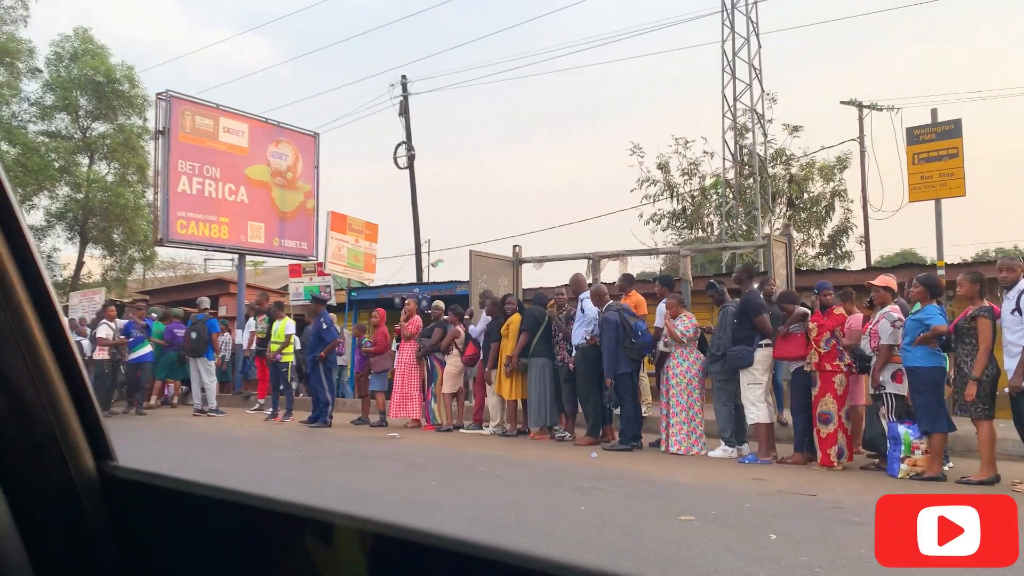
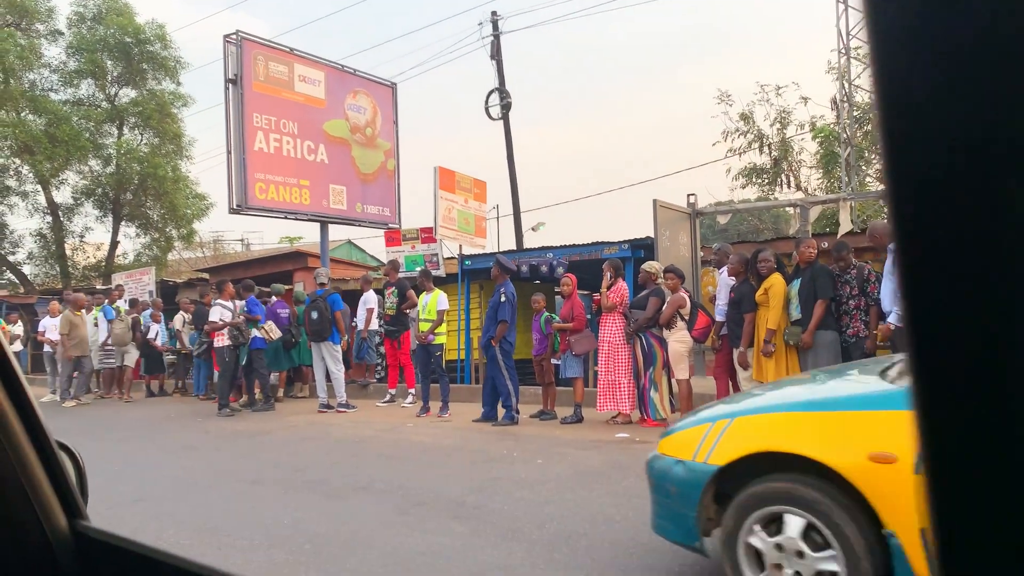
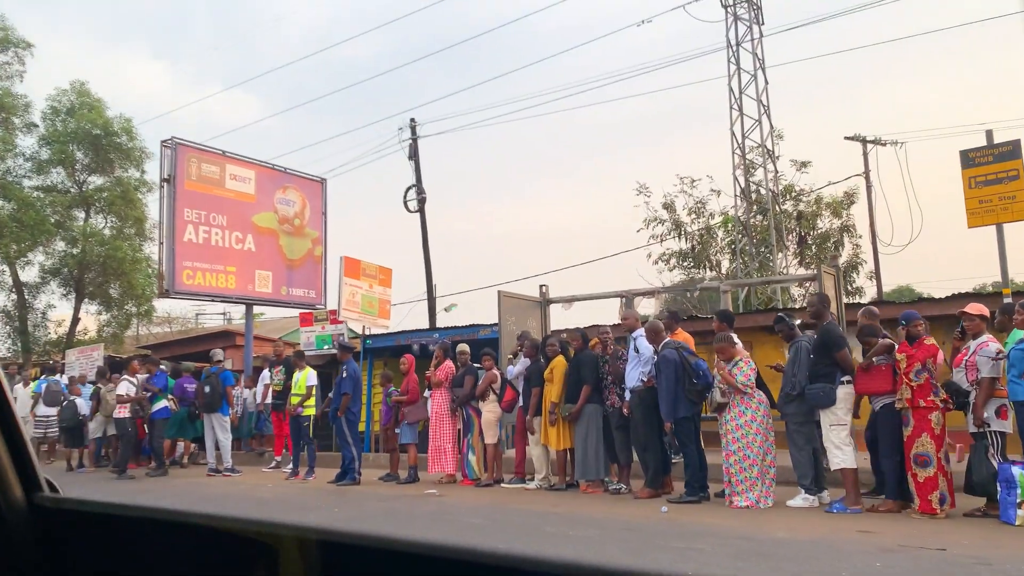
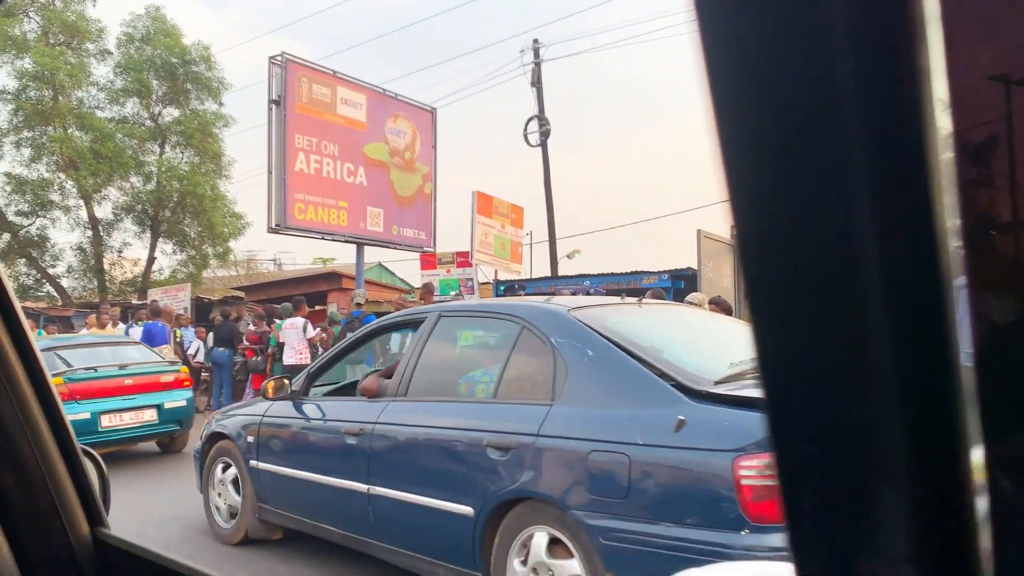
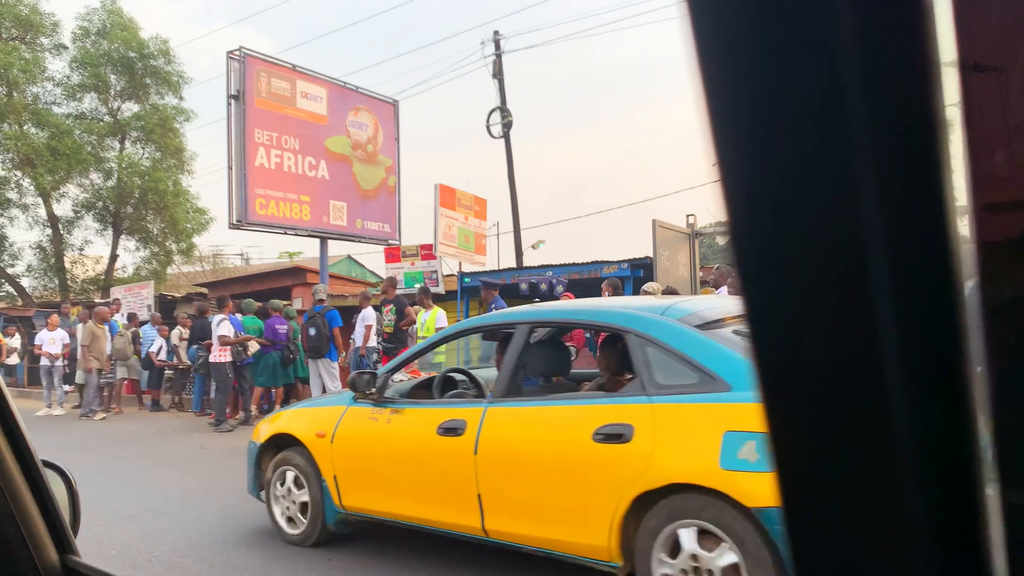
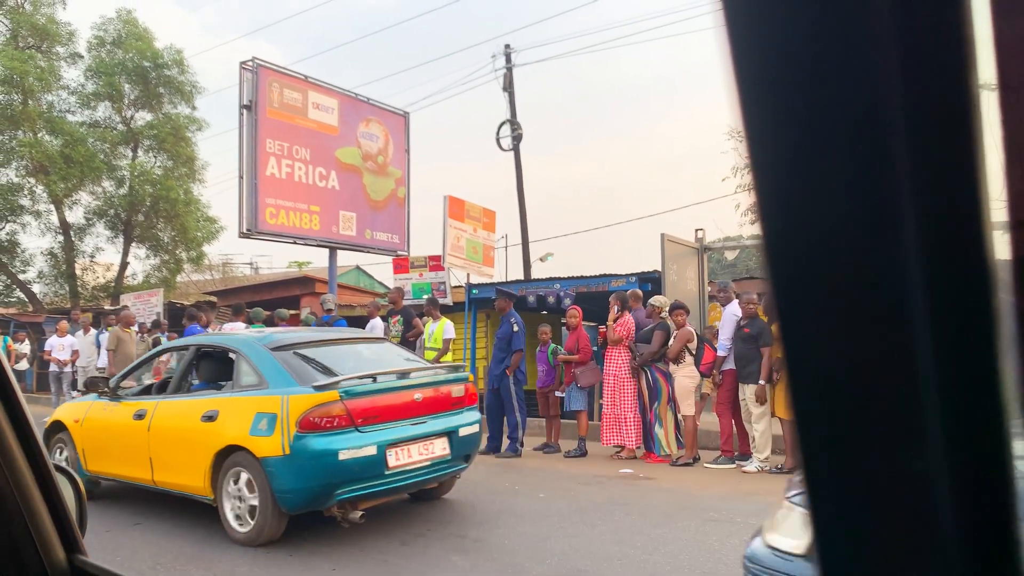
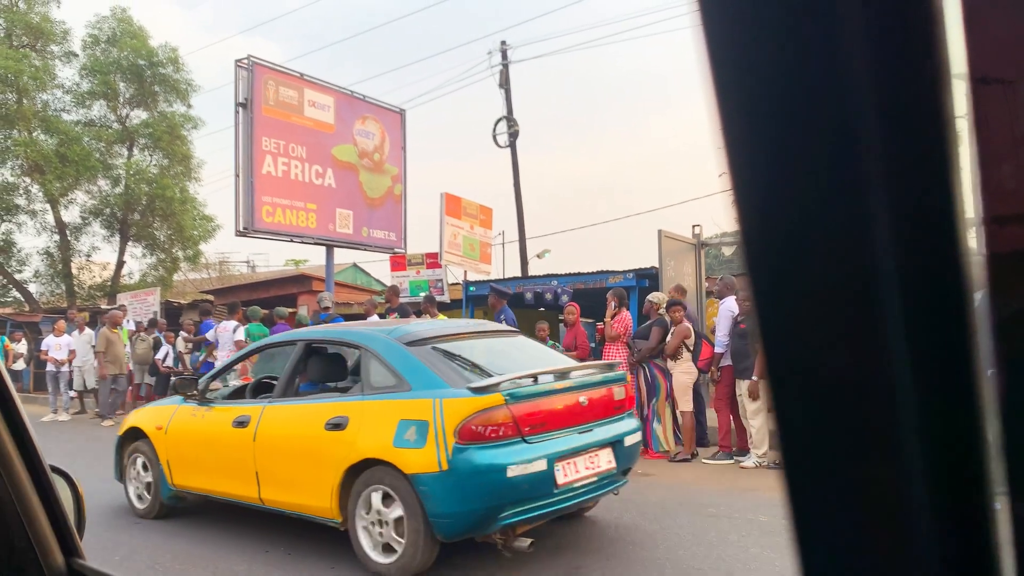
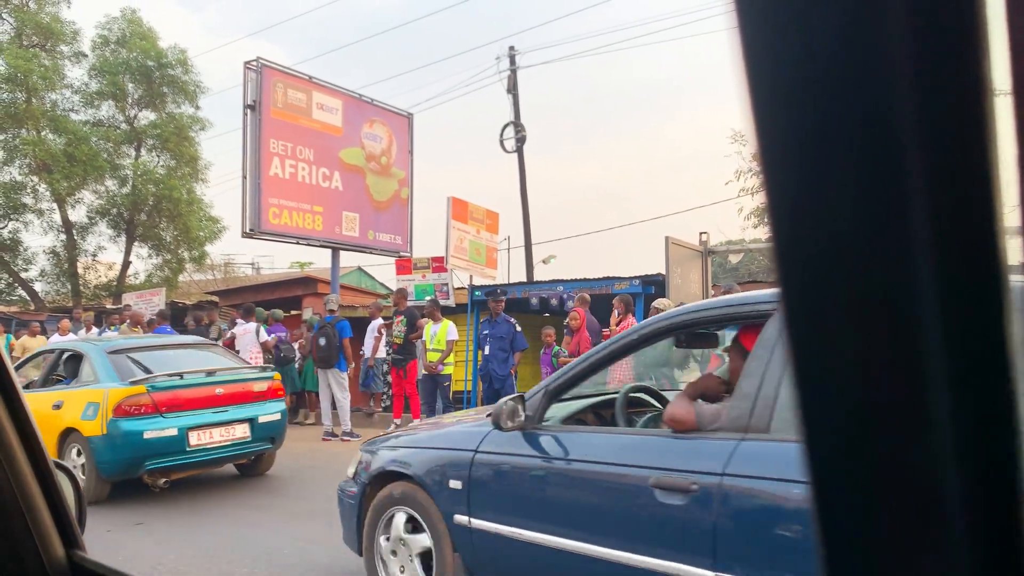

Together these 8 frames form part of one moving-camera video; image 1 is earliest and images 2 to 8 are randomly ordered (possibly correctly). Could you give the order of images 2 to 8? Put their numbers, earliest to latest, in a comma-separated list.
3, 2, 5, 7, 6, 8, 4
